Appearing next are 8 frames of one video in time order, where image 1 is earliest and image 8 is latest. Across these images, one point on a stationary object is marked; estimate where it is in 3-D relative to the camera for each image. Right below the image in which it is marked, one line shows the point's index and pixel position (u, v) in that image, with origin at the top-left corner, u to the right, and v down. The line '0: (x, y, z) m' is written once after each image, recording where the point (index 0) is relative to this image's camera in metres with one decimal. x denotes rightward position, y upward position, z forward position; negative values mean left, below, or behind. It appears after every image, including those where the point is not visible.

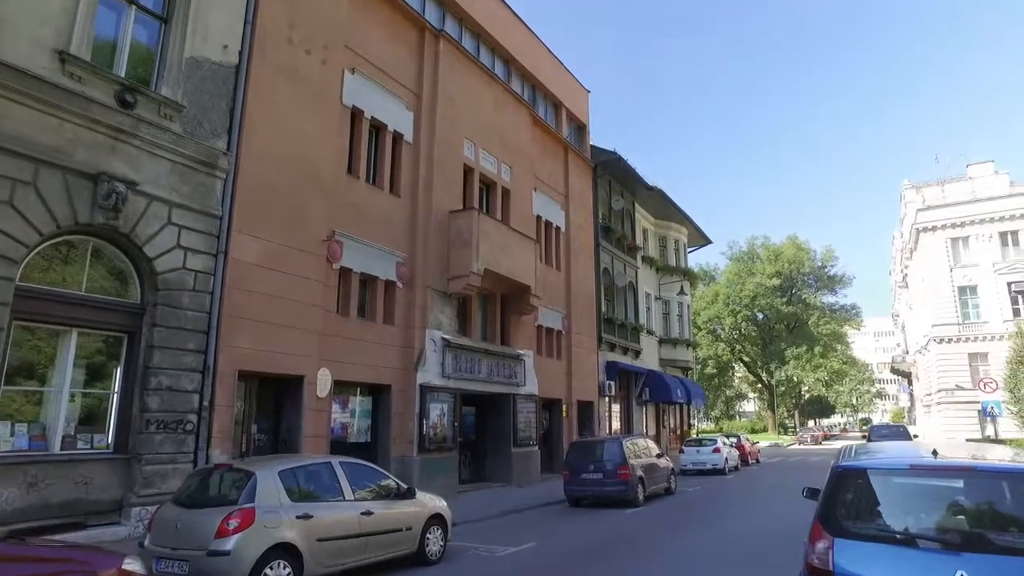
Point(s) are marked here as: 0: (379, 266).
0: (-3.3, +0.5, +16.2) m
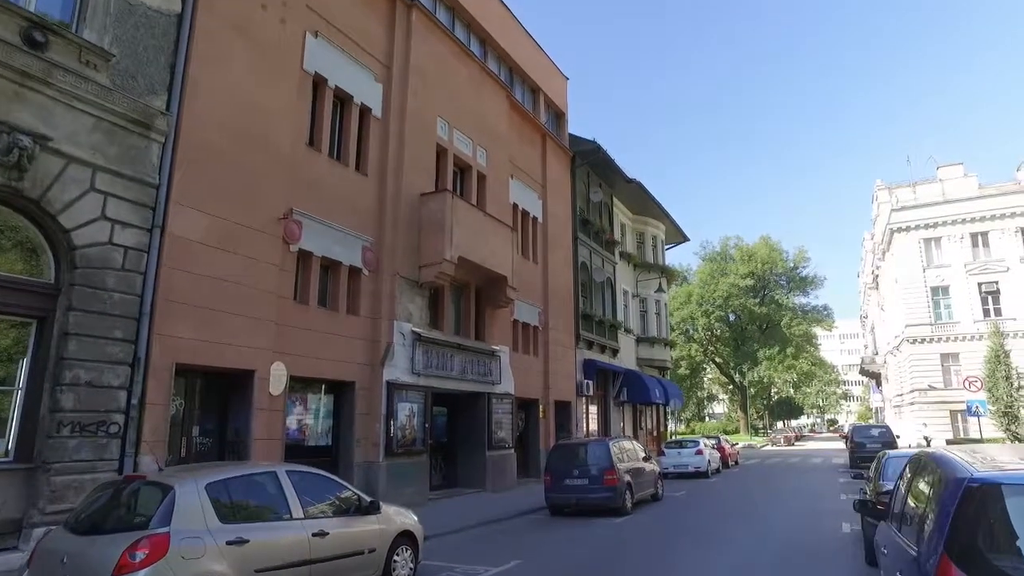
0: (-3.8, +0.8, +14.6) m
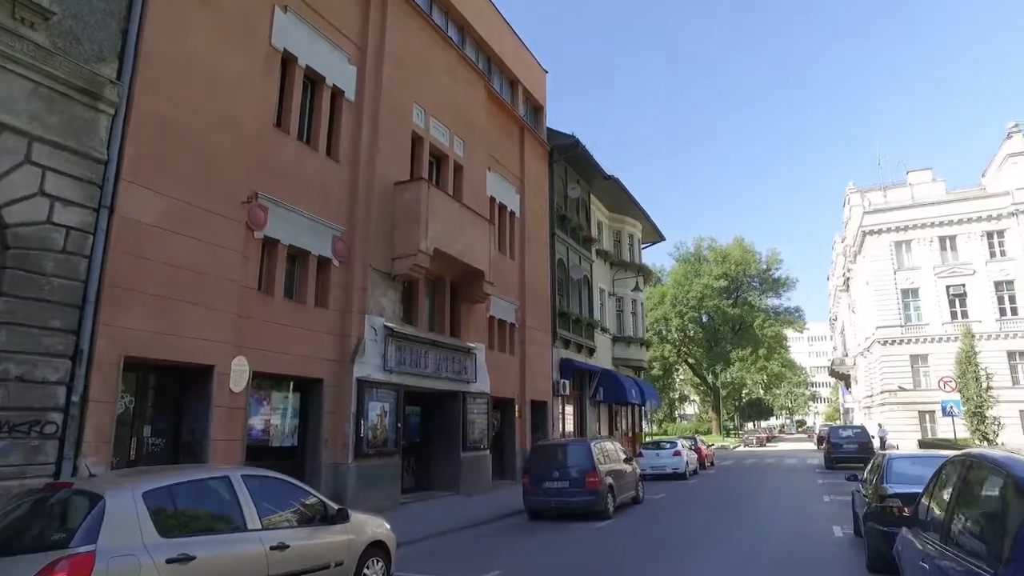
0: (-4.3, +1.0, +13.8) m
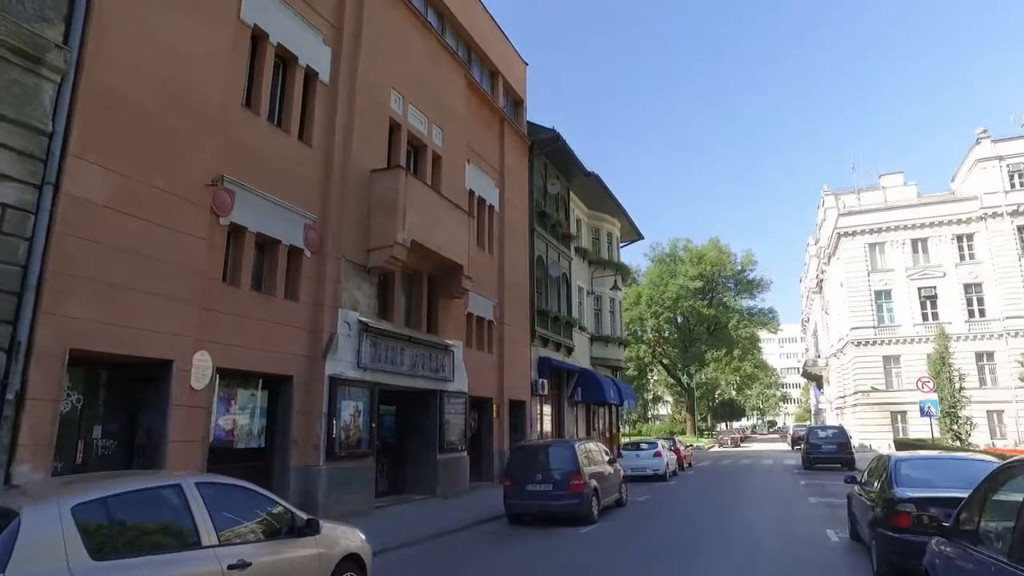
0: (-4.6, +1.2, +12.9) m
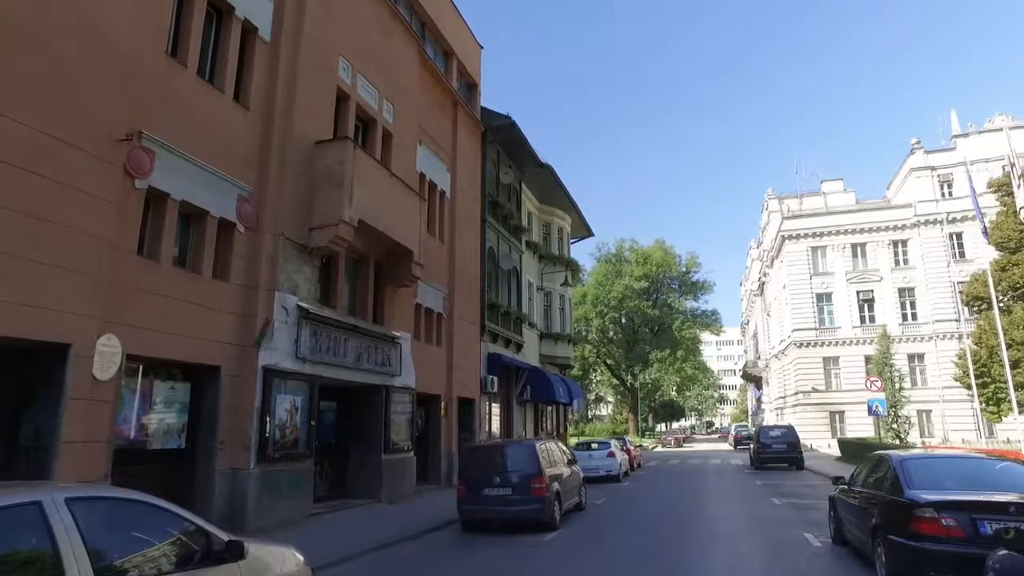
0: (-5.3, +1.6, +11.4) m
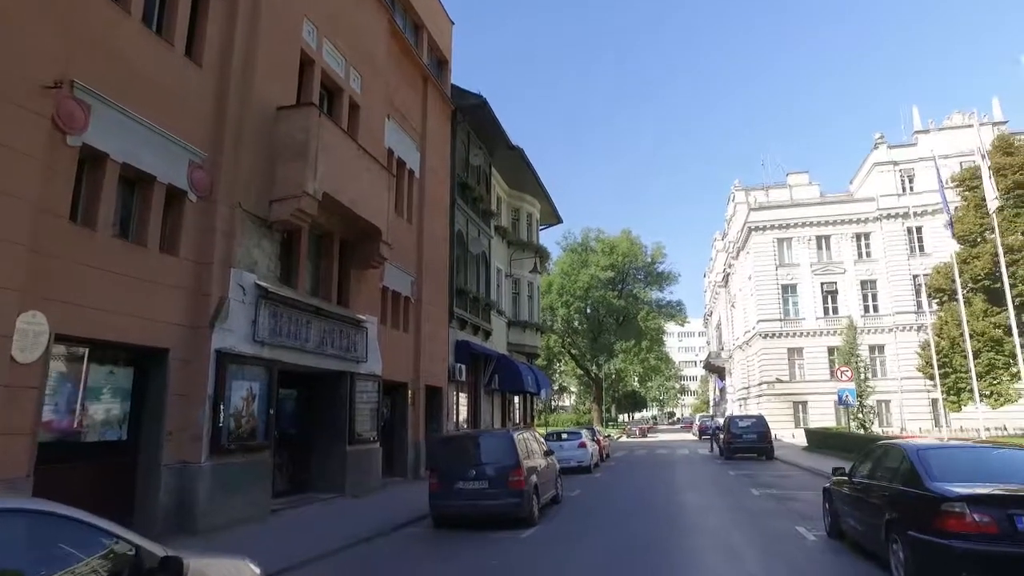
0: (-5.6, +2.0, +10.2) m
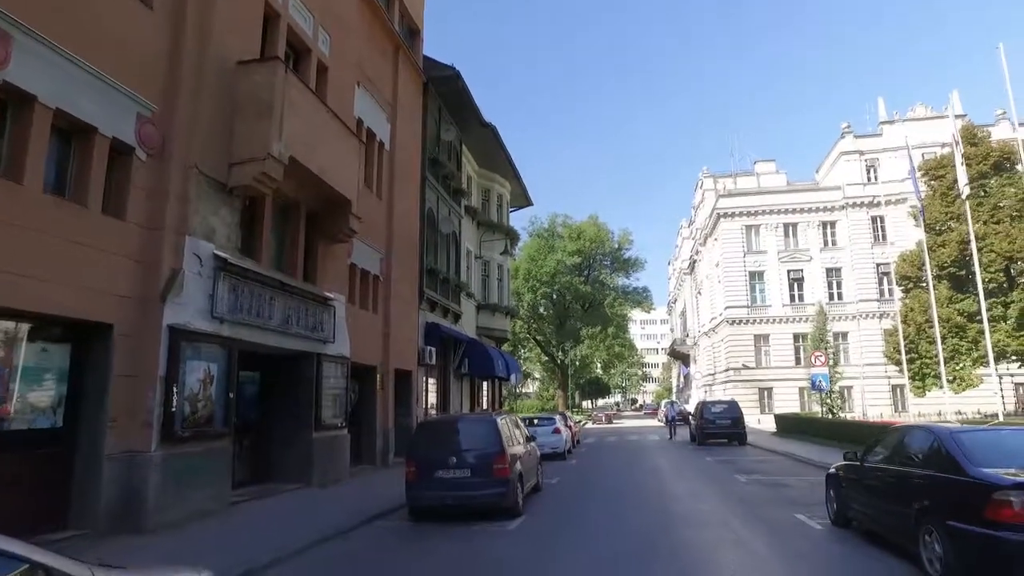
0: (-5.7, +2.5, +9.0) m
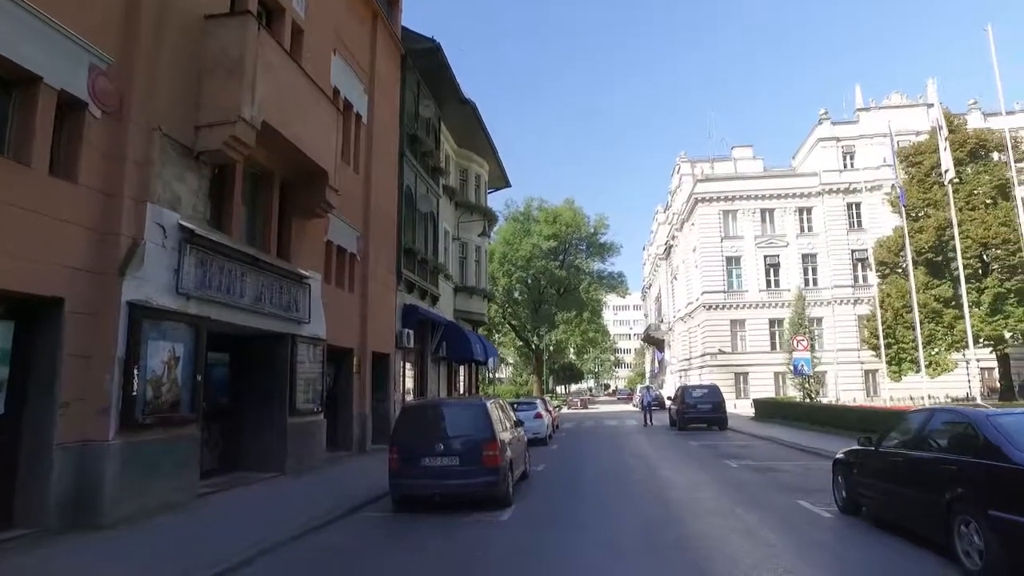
0: (-5.7, +2.8, +8.0) m
